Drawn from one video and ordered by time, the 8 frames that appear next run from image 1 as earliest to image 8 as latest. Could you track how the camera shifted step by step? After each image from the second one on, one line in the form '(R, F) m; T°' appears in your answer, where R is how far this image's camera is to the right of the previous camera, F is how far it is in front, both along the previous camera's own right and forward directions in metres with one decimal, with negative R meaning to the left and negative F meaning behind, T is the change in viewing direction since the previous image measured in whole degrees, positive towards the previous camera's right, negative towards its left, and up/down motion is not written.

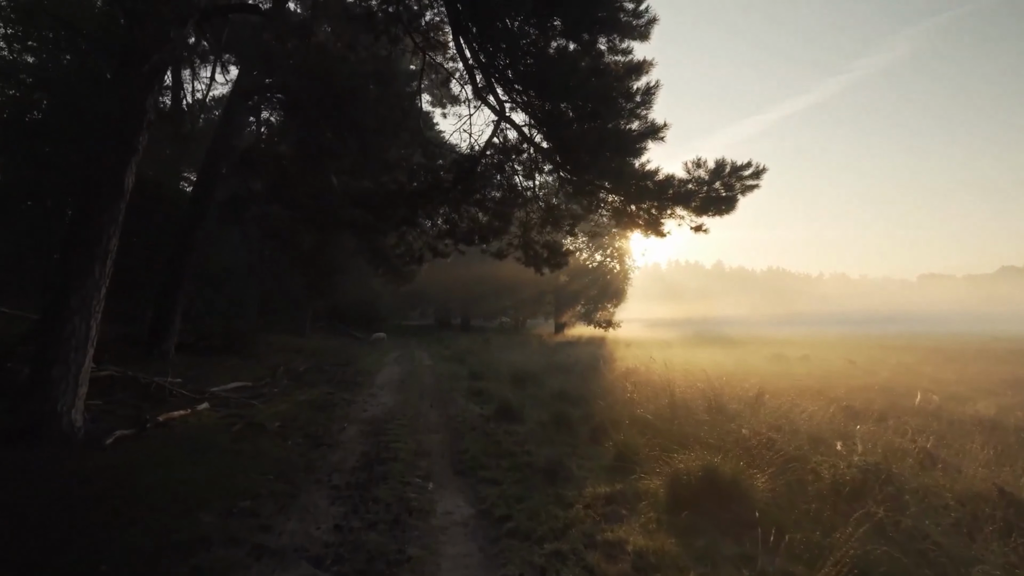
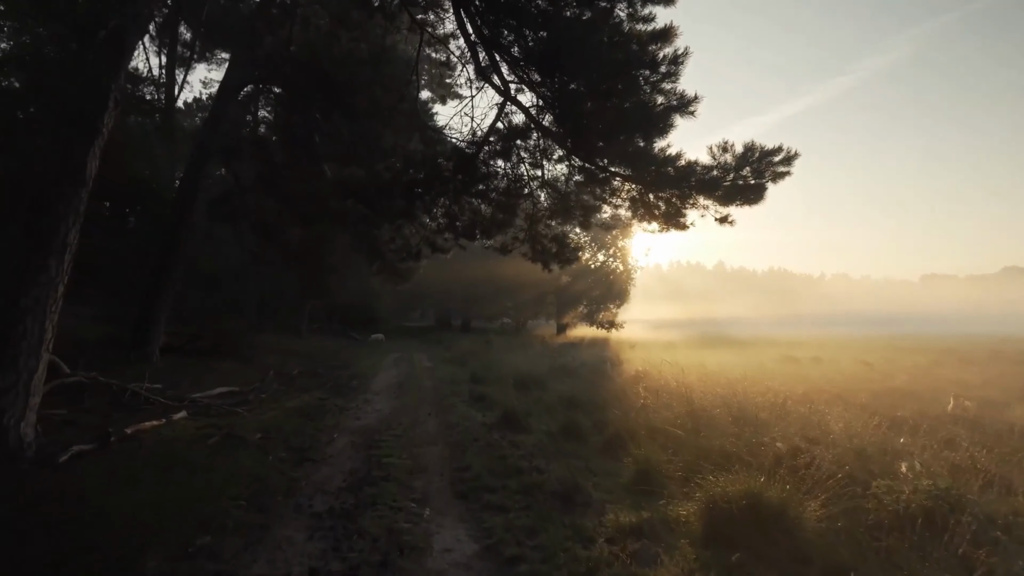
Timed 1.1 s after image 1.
(-0.1, +1.0) m; 0°
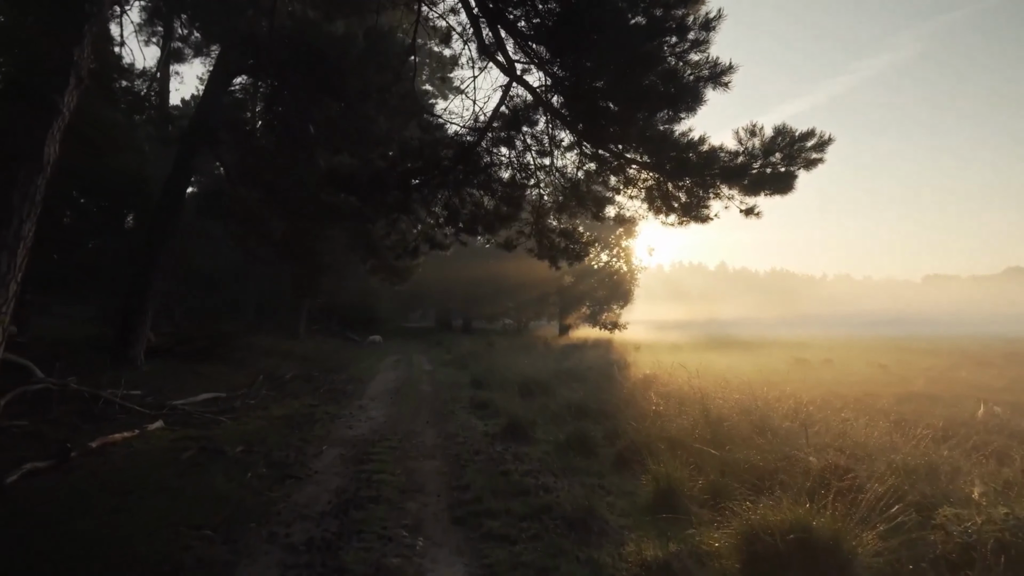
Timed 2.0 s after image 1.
(0.0, +0.8) m; 0°
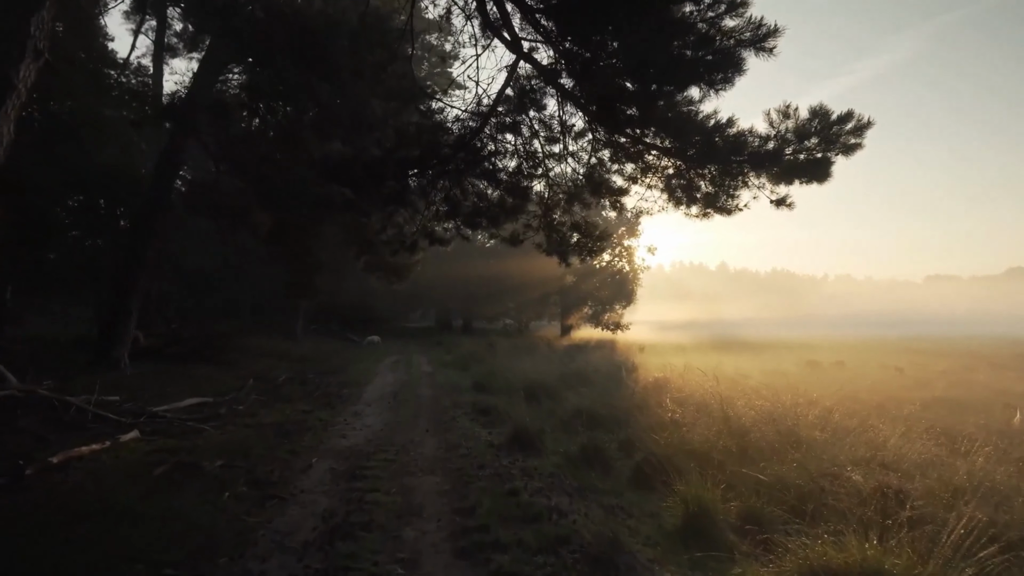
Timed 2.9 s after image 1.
(-0.1, +0.8) m; 0°
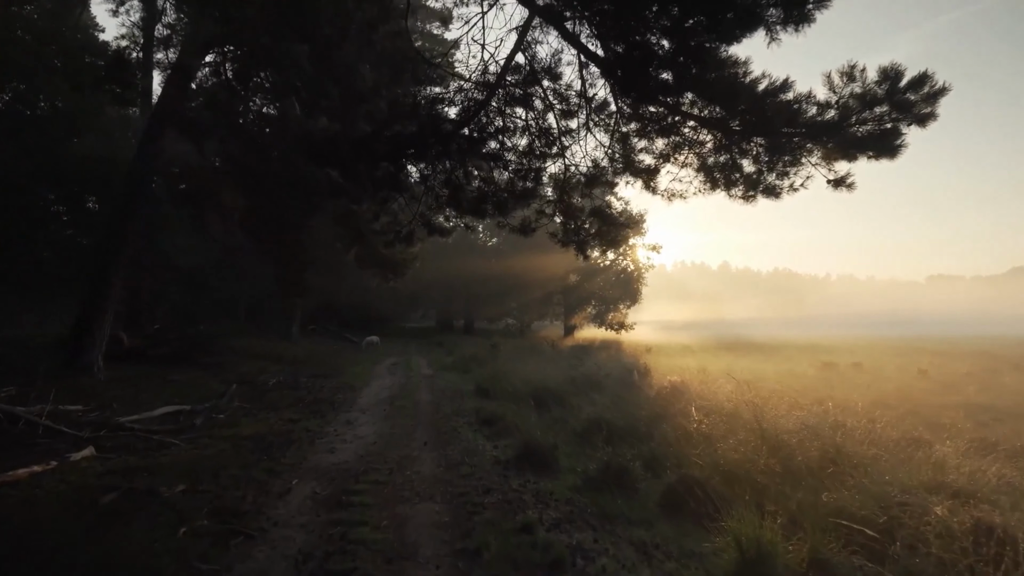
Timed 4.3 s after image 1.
(-0.1, +1.2) m; 0°
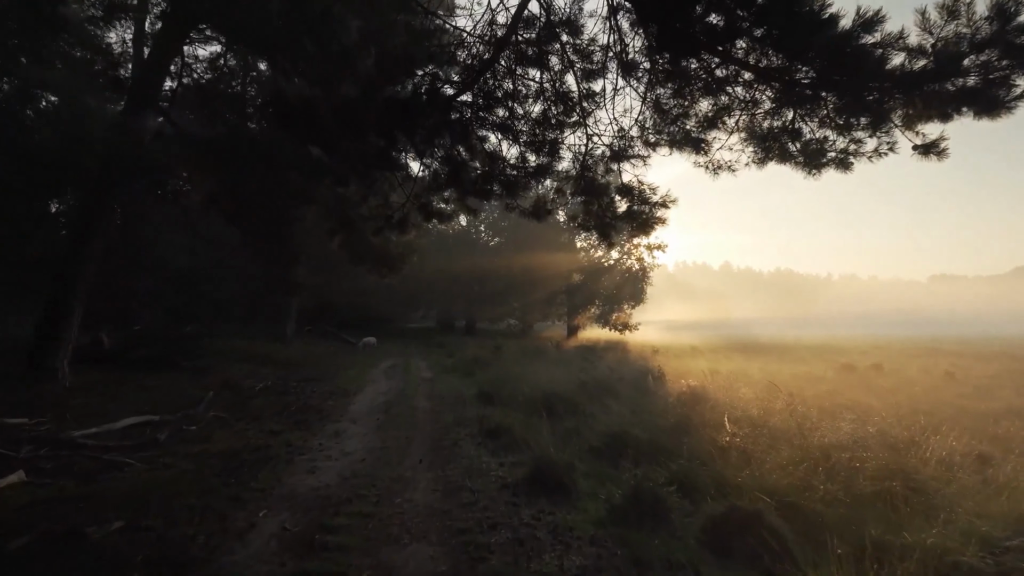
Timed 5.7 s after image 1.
(-0.1, +1.3) m; 0°
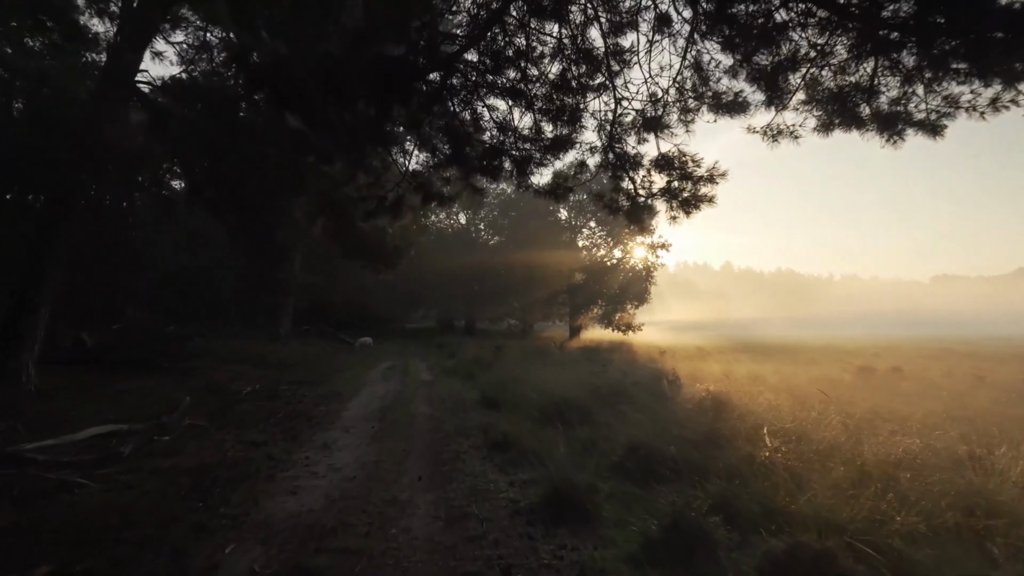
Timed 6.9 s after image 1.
(-0.2, +1.1) m; 0°
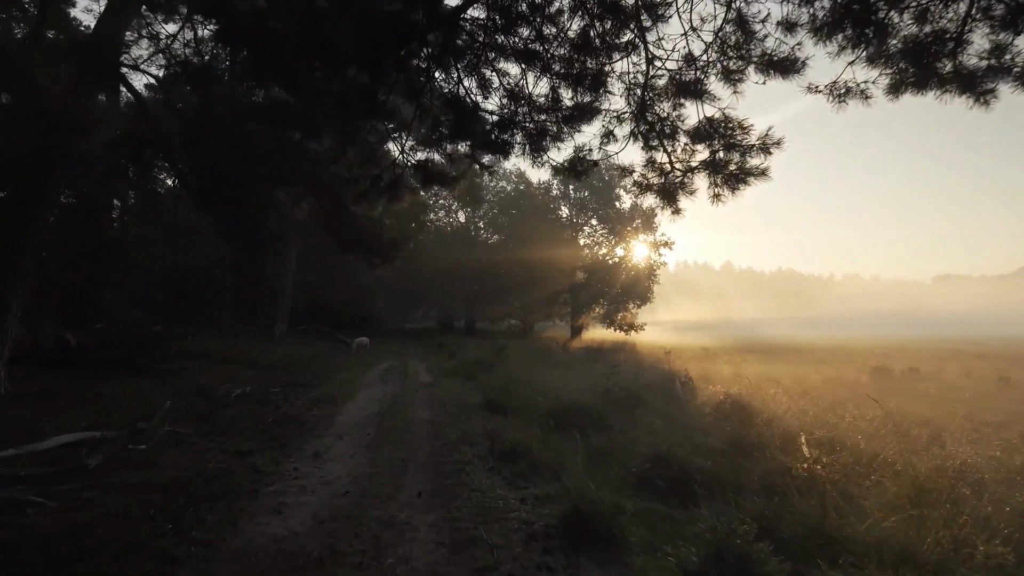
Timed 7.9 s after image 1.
(-0.1, +0.8) m; 0°
